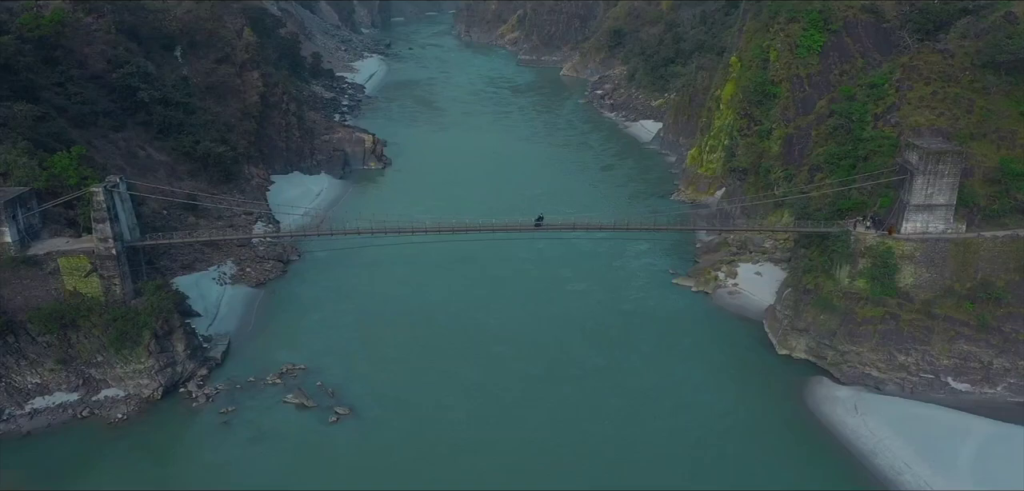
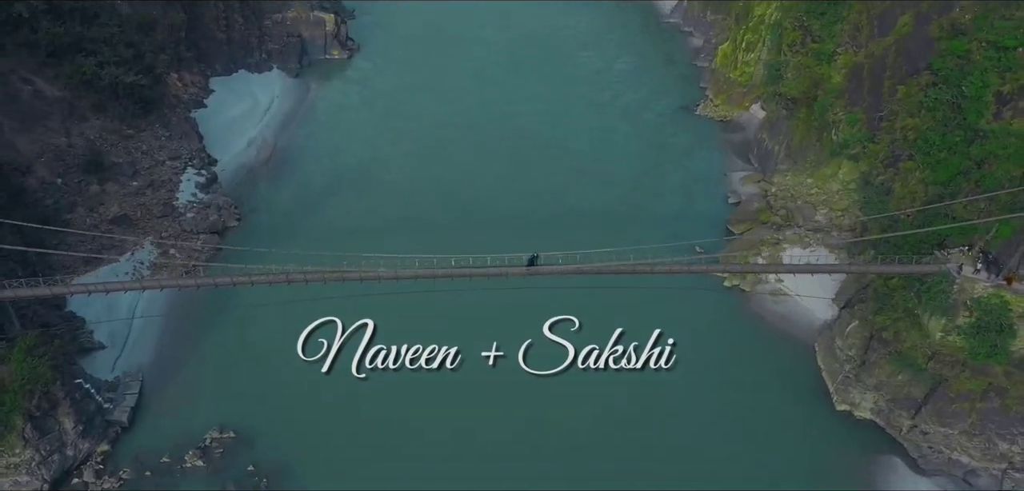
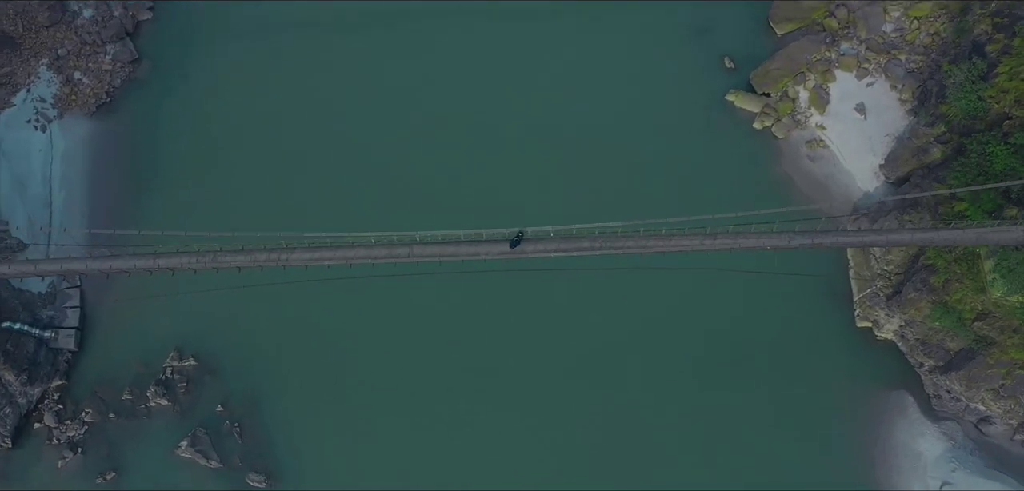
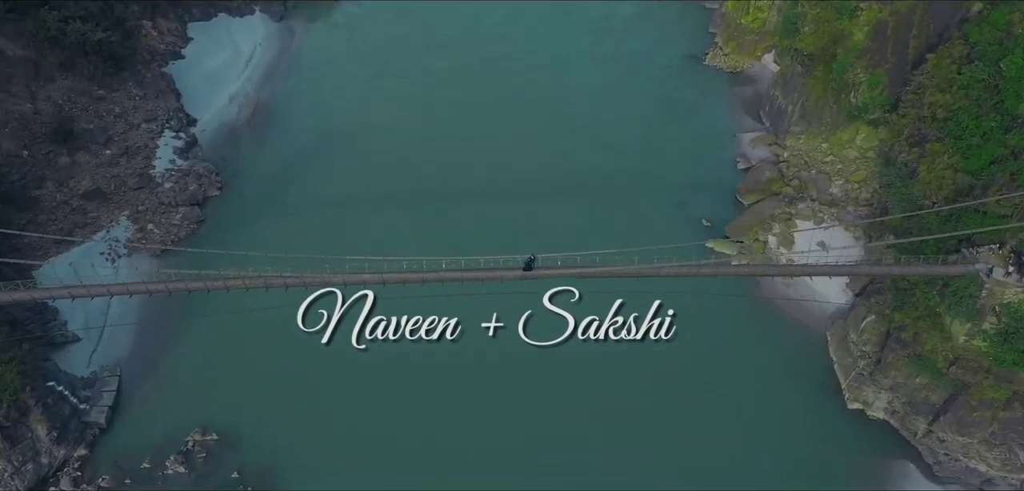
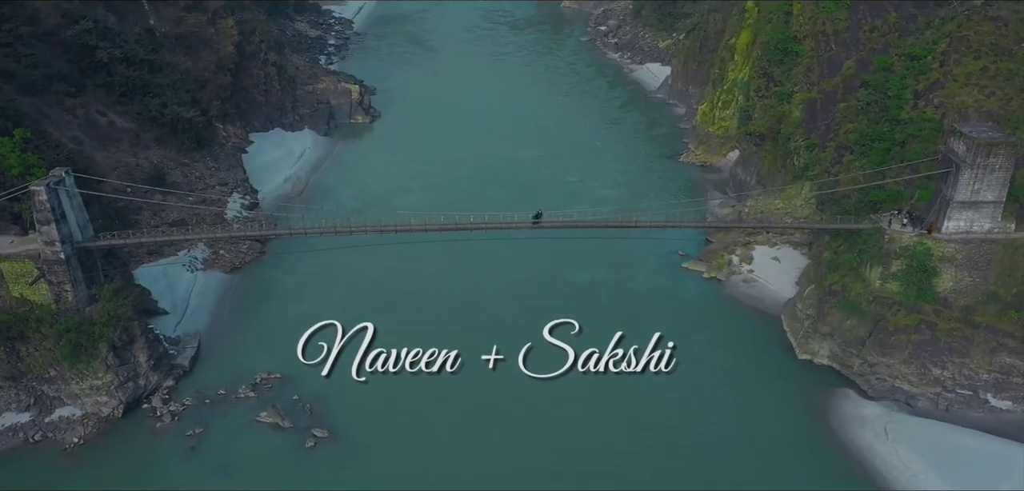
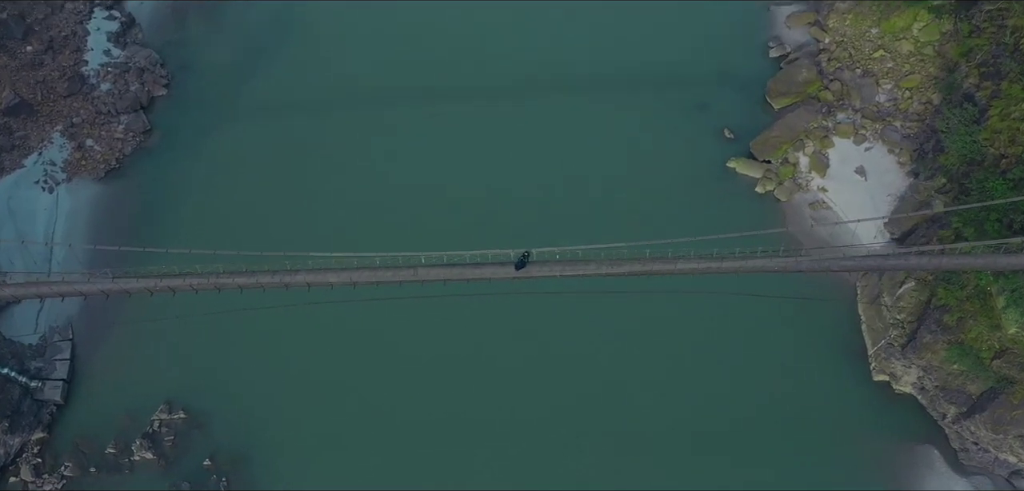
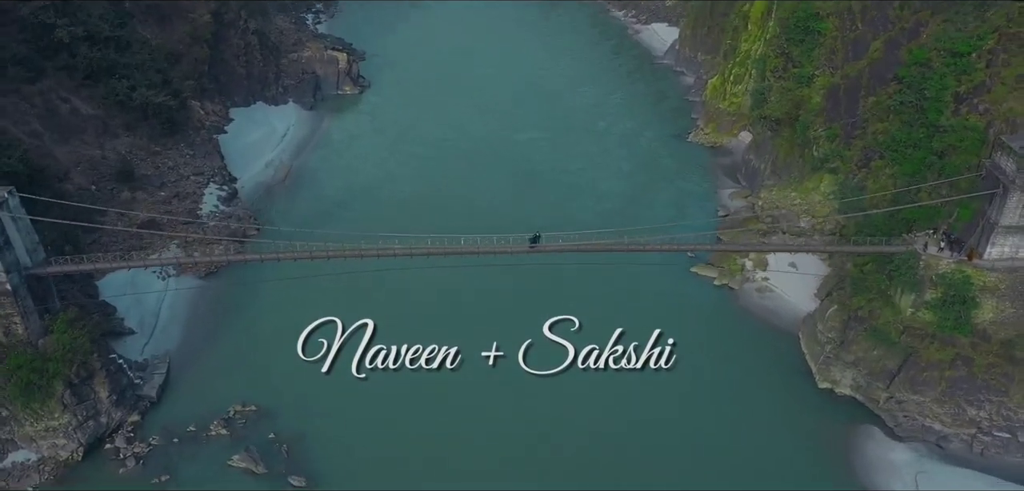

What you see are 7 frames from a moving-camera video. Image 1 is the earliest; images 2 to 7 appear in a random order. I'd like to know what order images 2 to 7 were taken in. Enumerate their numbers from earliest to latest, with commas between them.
5, 7, 2, 4, 6, 3
